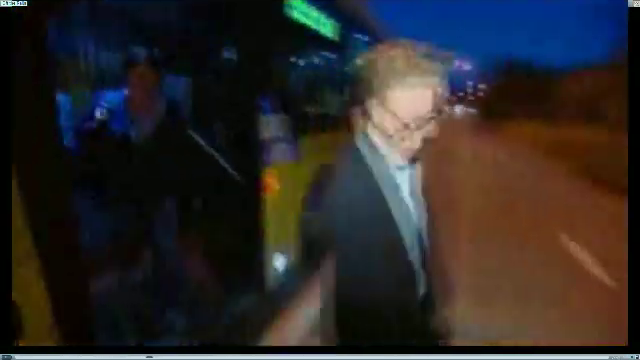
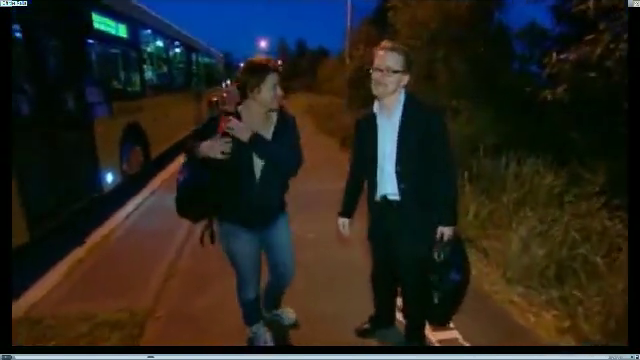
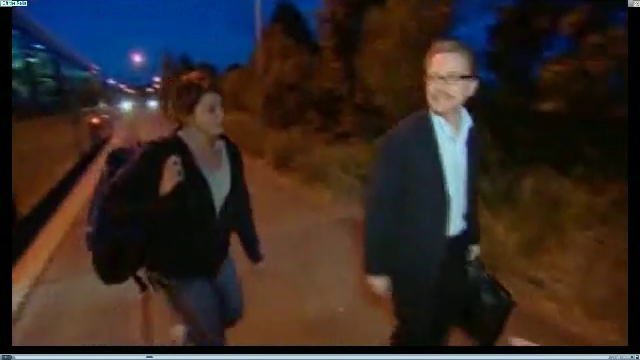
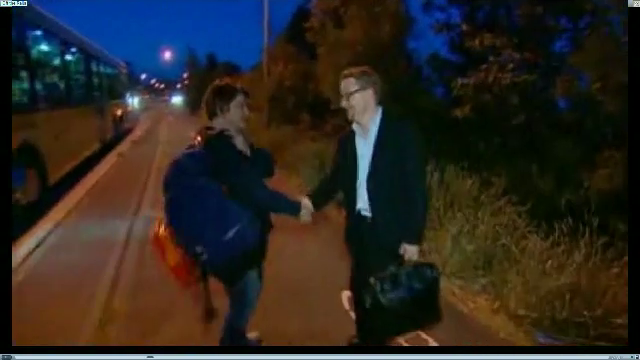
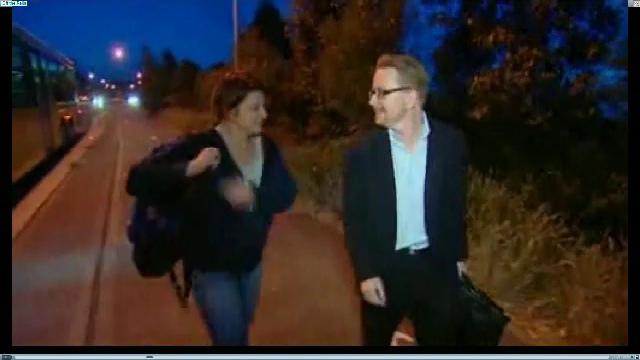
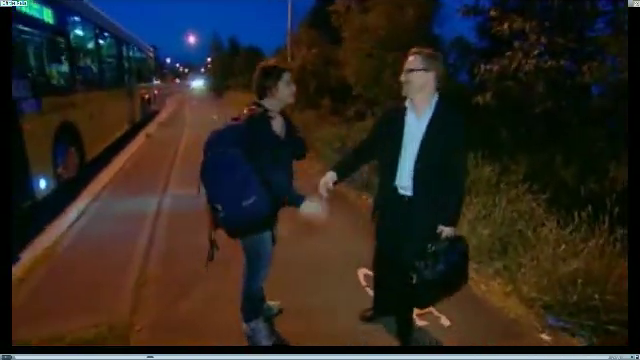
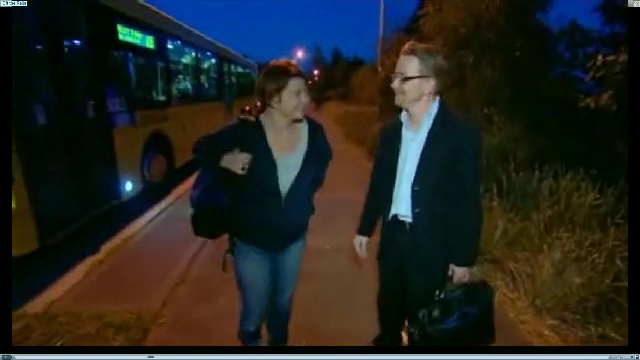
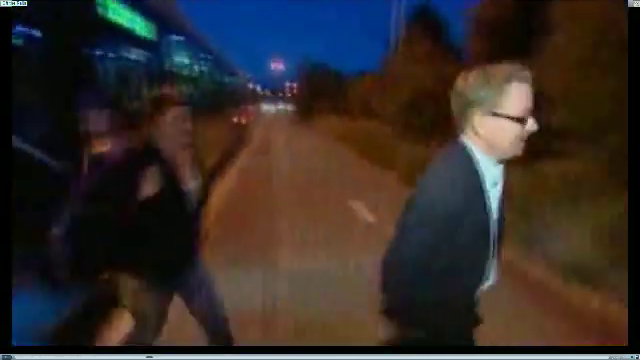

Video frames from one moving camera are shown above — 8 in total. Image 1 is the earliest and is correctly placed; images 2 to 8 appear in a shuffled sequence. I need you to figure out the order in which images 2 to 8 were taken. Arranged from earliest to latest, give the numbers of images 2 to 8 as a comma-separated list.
8, 3, 5, 4, 6, 2, 7
